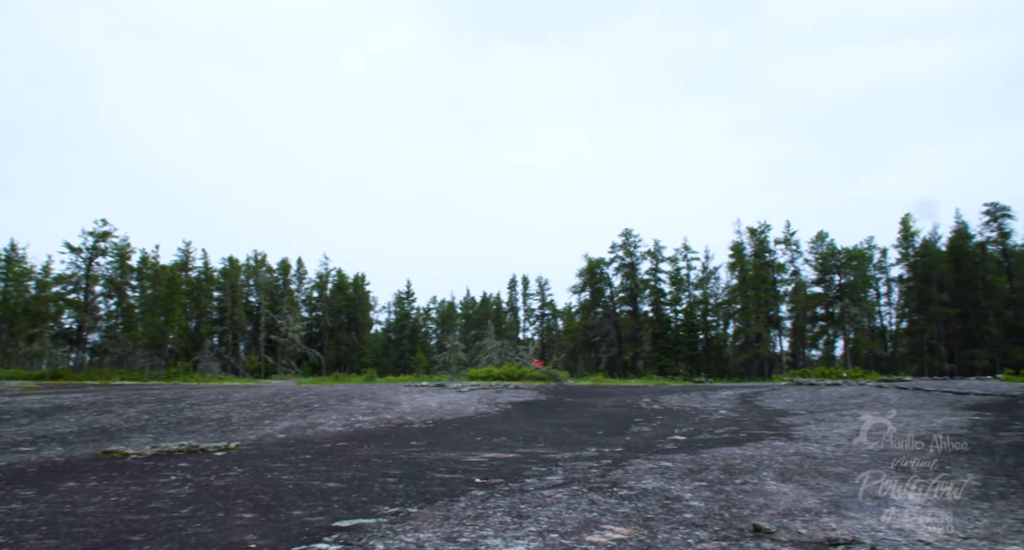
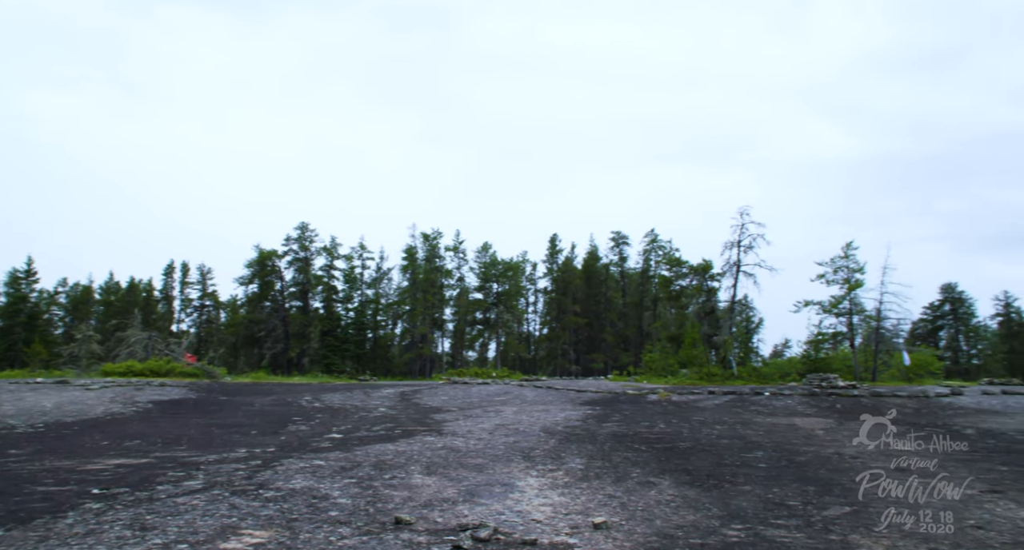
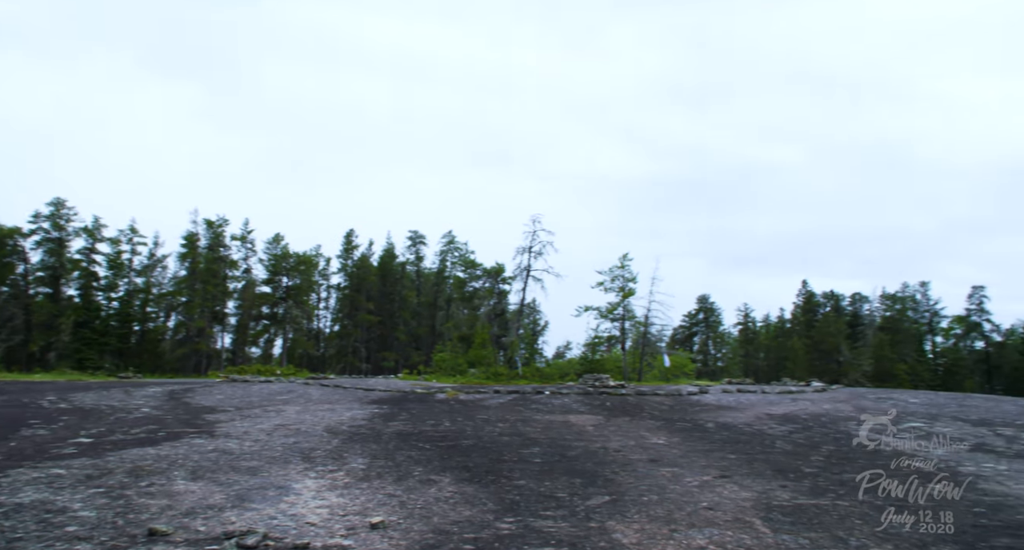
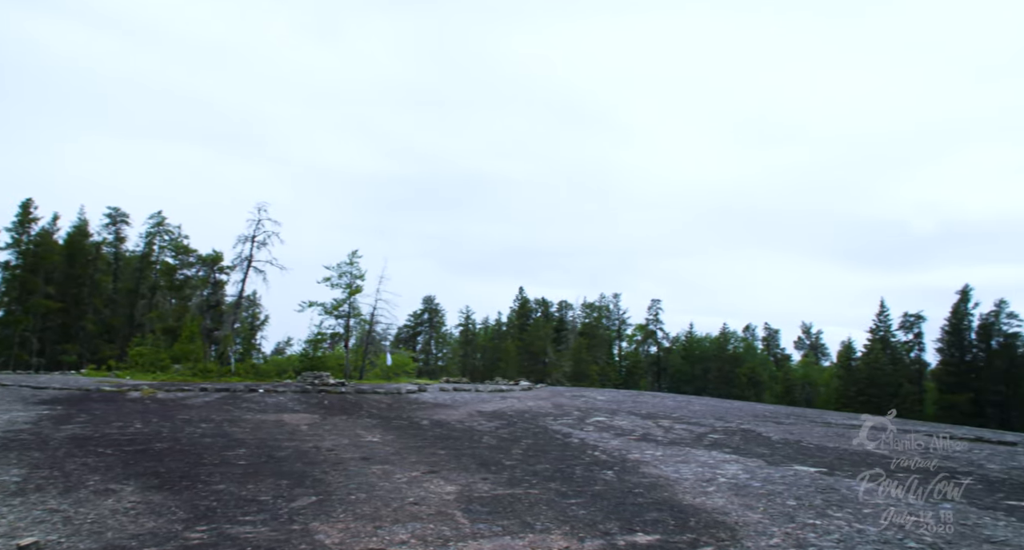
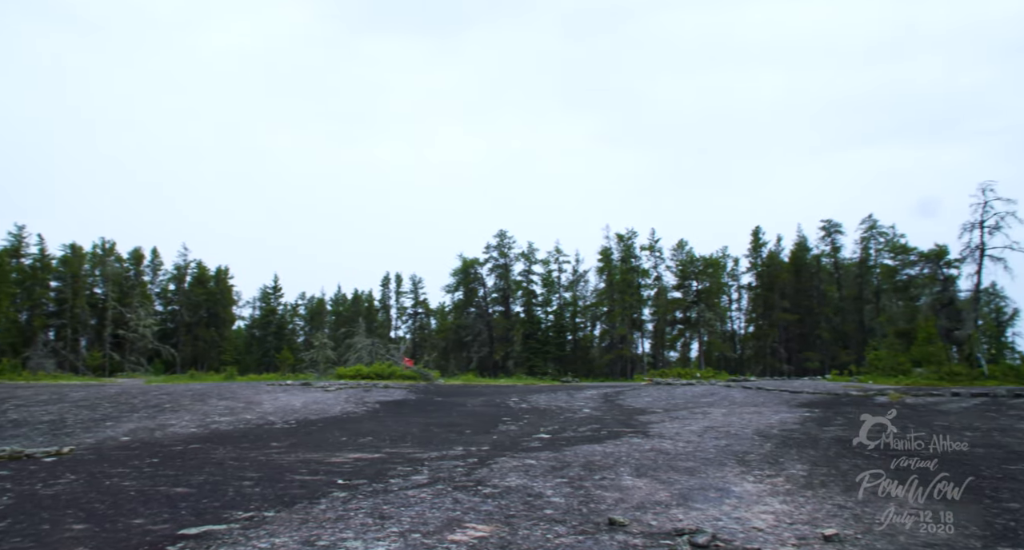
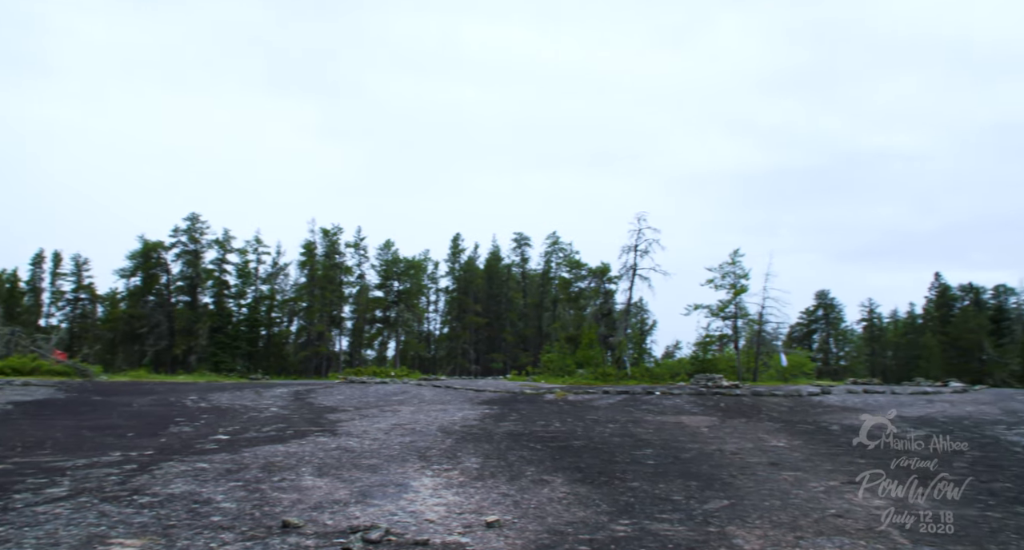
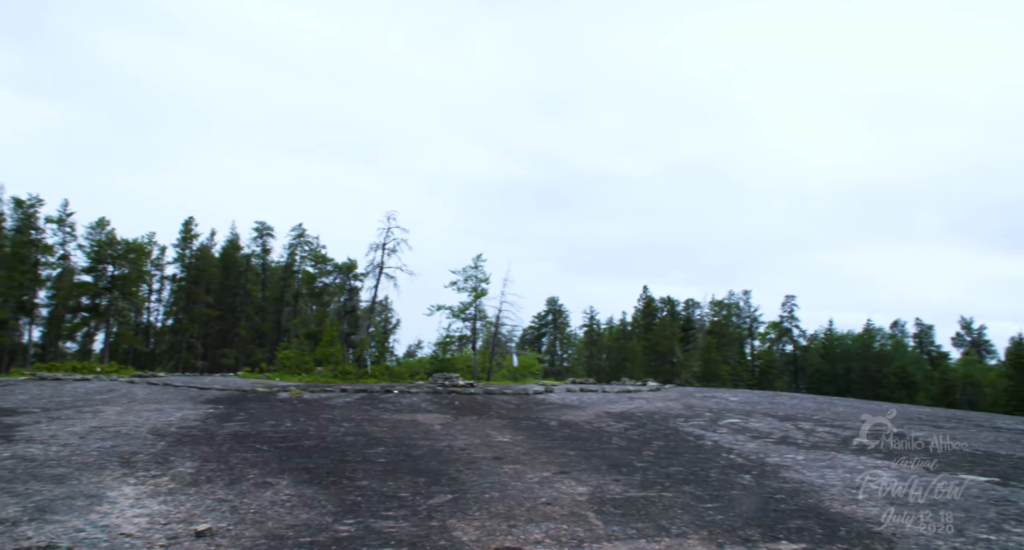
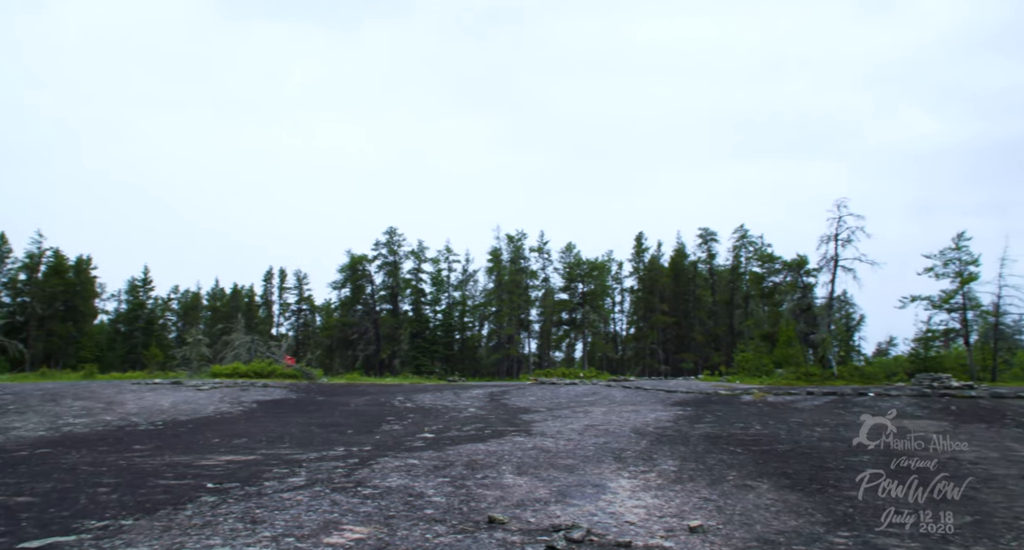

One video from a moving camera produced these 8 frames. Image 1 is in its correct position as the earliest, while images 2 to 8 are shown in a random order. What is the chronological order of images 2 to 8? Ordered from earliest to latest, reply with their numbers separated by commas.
5, 8, 2, 6, 3, 7, 4
